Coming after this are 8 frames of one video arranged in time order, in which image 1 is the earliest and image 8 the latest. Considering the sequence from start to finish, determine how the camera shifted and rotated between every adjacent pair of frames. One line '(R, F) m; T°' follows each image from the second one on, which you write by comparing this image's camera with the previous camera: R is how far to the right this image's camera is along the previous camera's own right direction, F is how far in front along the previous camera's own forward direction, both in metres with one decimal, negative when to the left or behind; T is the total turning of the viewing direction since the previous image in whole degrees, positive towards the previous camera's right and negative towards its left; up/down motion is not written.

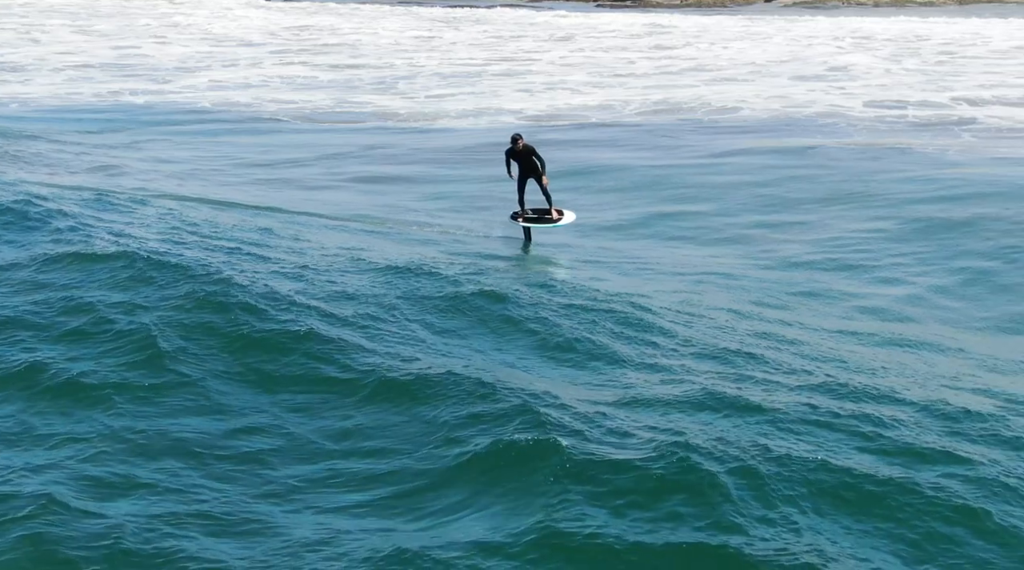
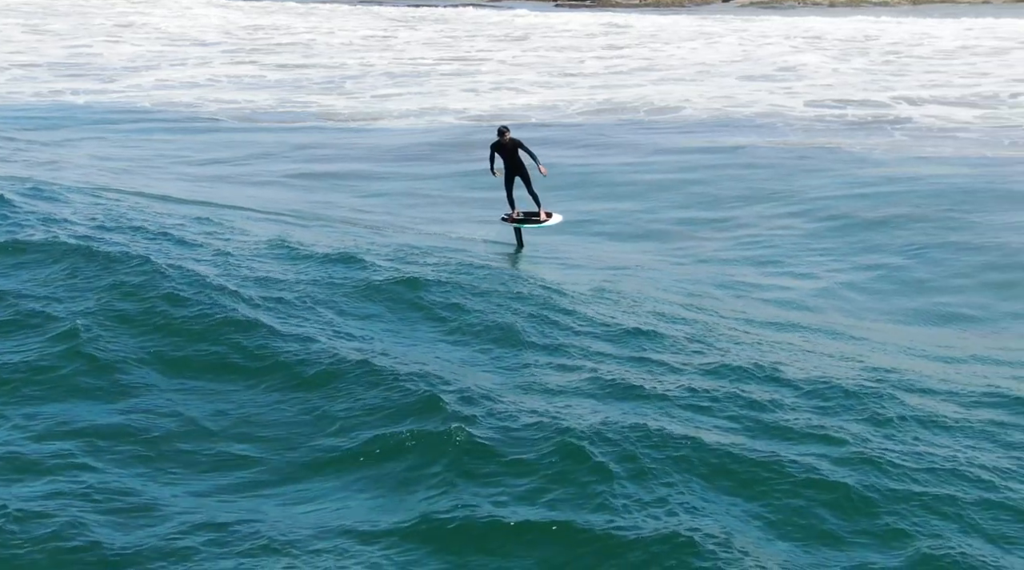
(+0.6, -0.5) m; +1°
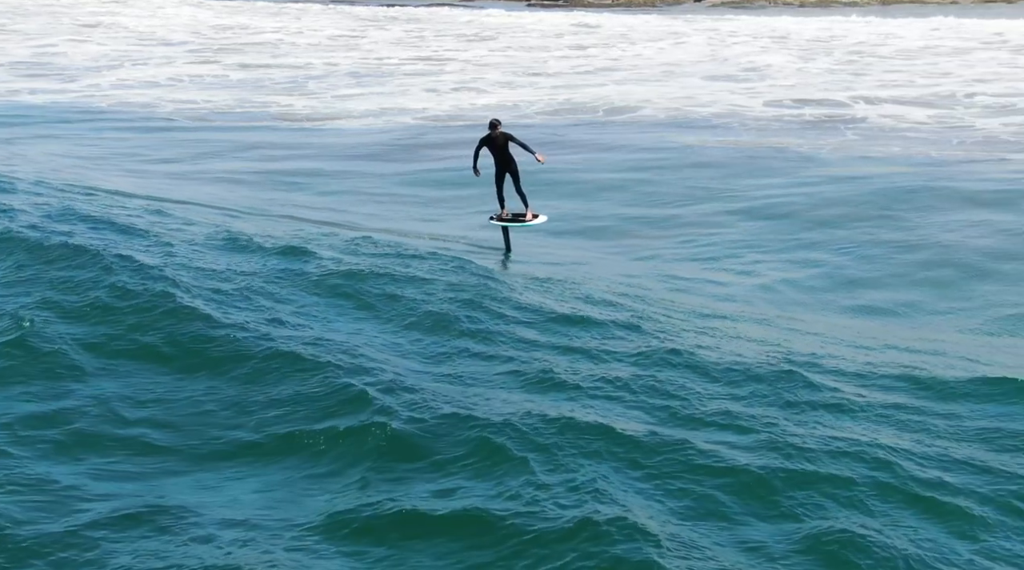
(+0.5, -0.4) m; +1°
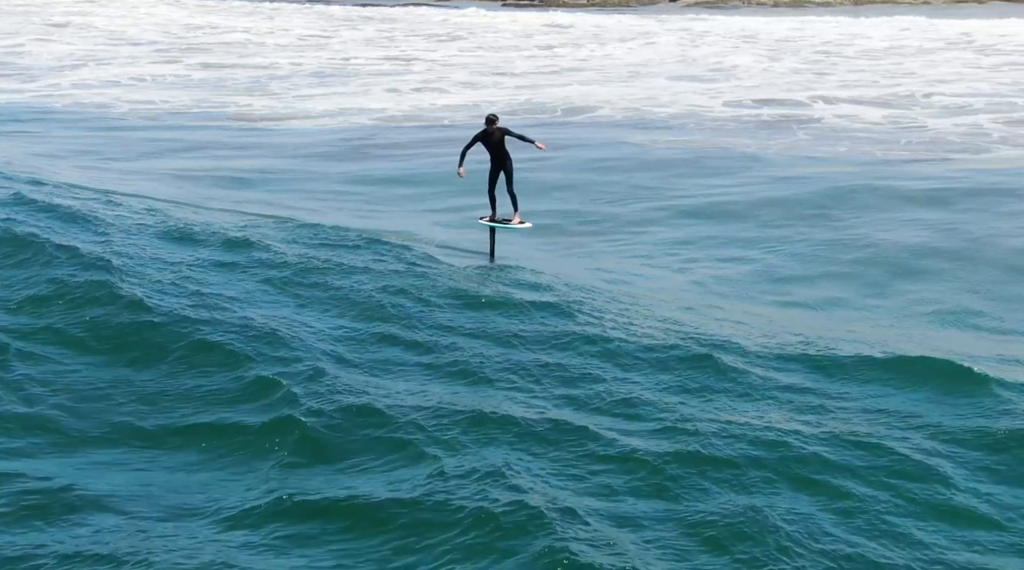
(+0.6, -0.4) m; +1°
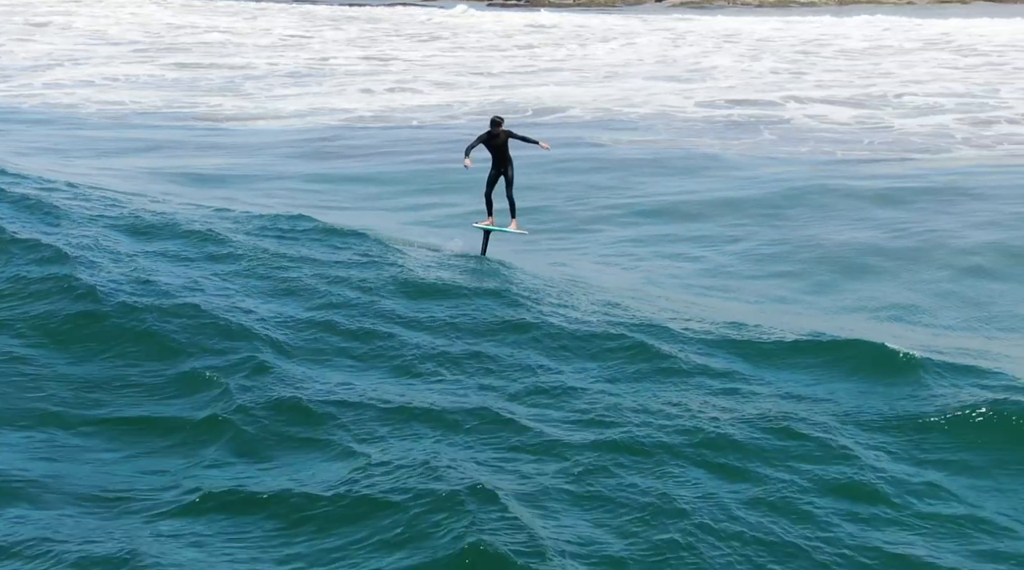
(+0.6, -0.3) m; 0°
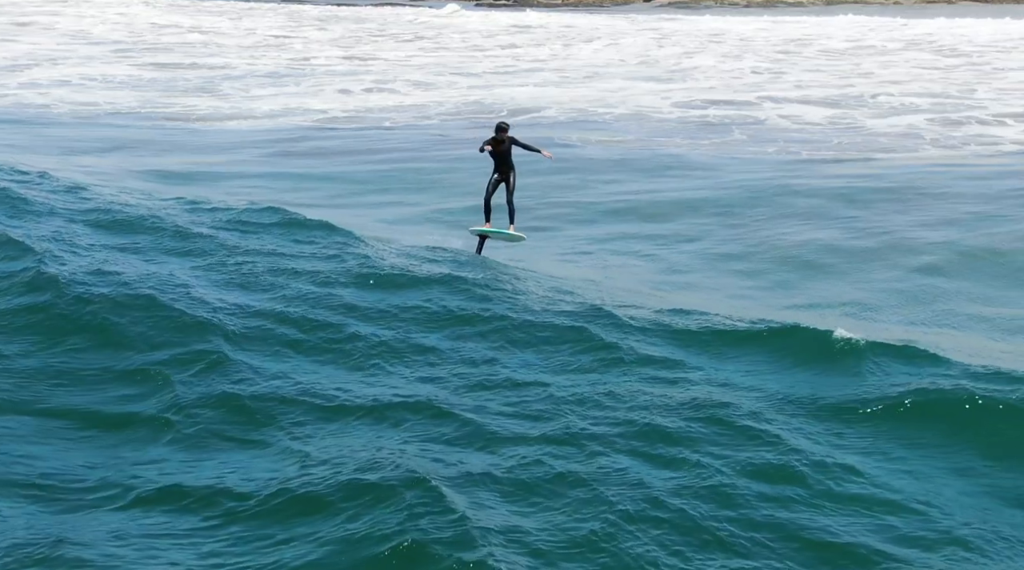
(+0.5, -0.3) m; 0°
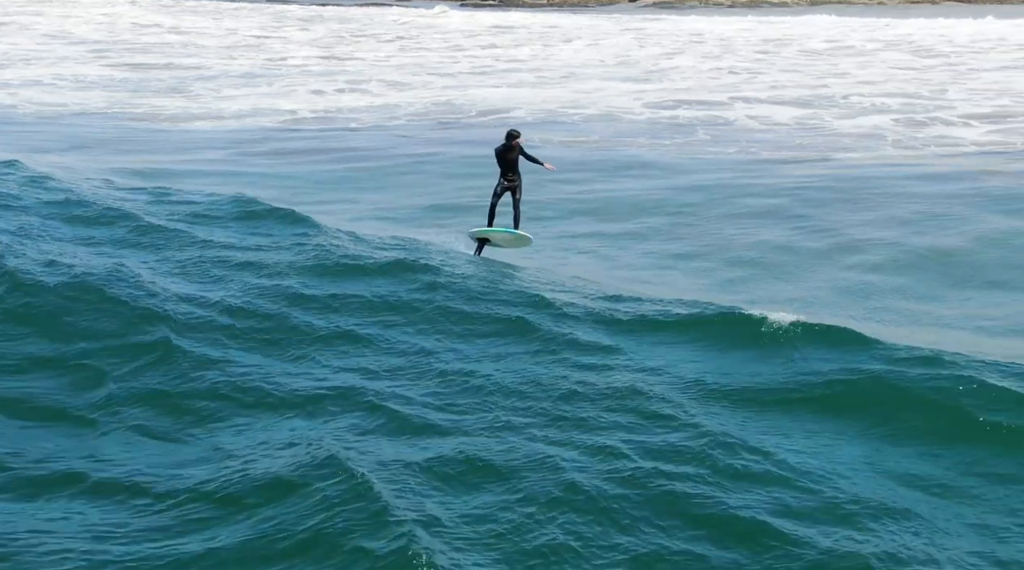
(+0.6, -0.3) m; 0°
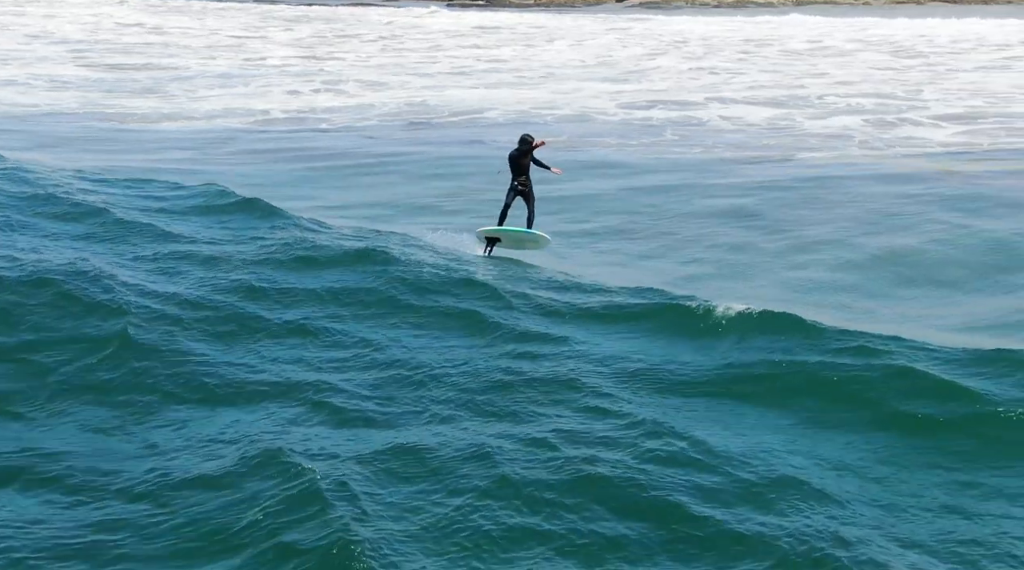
(+0.6, -0.2) m; 0°
